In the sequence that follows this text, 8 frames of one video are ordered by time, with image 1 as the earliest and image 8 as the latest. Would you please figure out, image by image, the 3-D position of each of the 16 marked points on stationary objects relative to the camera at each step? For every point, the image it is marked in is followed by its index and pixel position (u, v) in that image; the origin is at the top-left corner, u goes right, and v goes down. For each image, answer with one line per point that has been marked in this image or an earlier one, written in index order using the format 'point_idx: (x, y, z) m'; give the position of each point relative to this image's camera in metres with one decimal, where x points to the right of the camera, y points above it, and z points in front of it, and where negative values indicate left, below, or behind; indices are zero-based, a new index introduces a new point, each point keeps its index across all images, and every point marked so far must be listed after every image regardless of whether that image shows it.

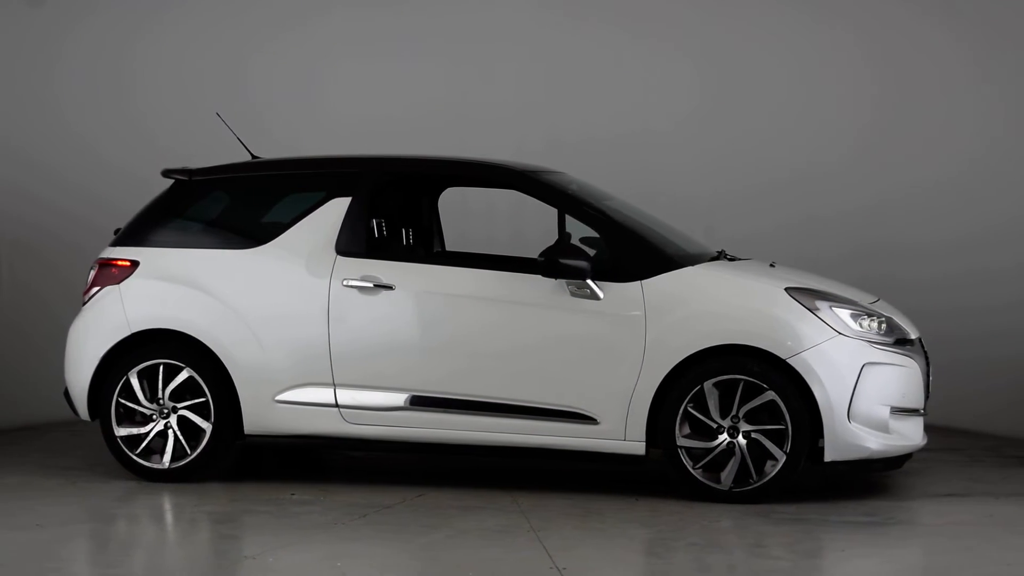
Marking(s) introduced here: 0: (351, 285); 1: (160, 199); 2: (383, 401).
0: (-0.7, 0.0, +4.9) m
1: (-1.7, +0.4, +5.5) m
2: (-0.5, -0.5, +4.9) m
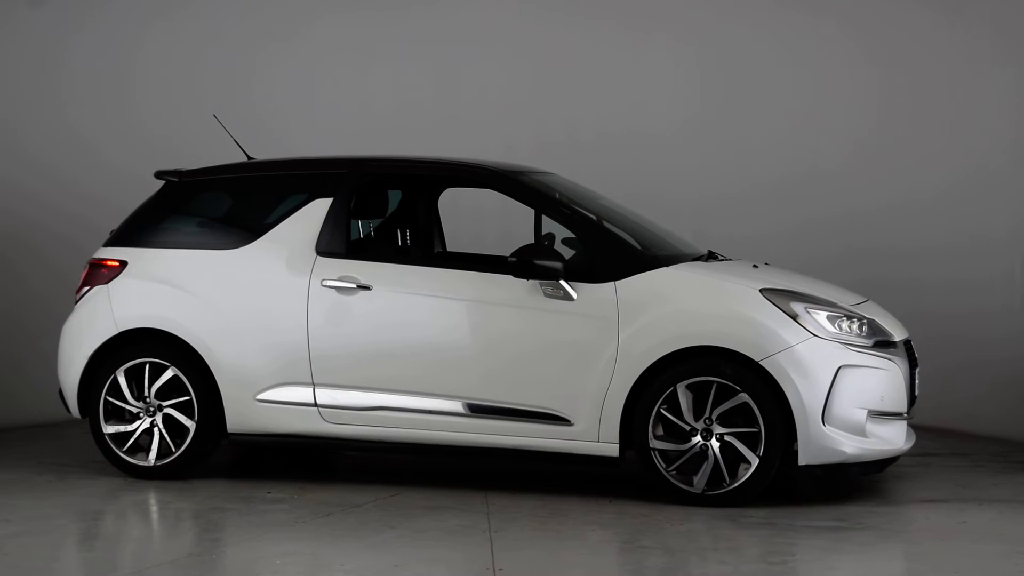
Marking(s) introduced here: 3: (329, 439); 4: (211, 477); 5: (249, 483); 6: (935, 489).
0: (-0.8, 0.0, +4.9) m
1: (-1.7, +0.4, +5.5) m
2: (-0.6, -0.5, +4.9) m
3: (-0.8, -0.7, +5.0) m
4: (-1.4, -0.9, +5.4) m
5: (-1.2, -0.9, +5.3) m
6: (+1.8, -0.8, +4.9) m
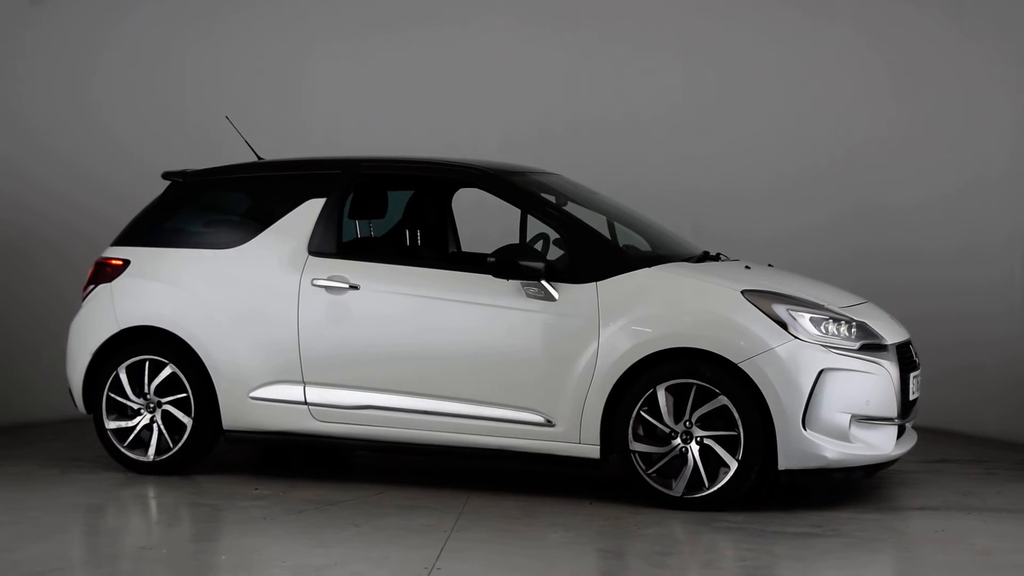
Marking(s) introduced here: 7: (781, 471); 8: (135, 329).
0: (-0.8, 0.0, +5.0) m
1: (-1.7, +0.4, +5.6) m
2: (-0.7, -0.5, +4.9) m
3: (-0.8, -0.7, +5.0) m
4: (-1.4, -0.9, +5.5) m
5: (-1.2, -0.9, +5.3) m
6: (+1.7, -0.9, +4.8) m
7: (+1.0, -0.7, +4.3) m
8: (-1.7, -0.2, +5.3) m
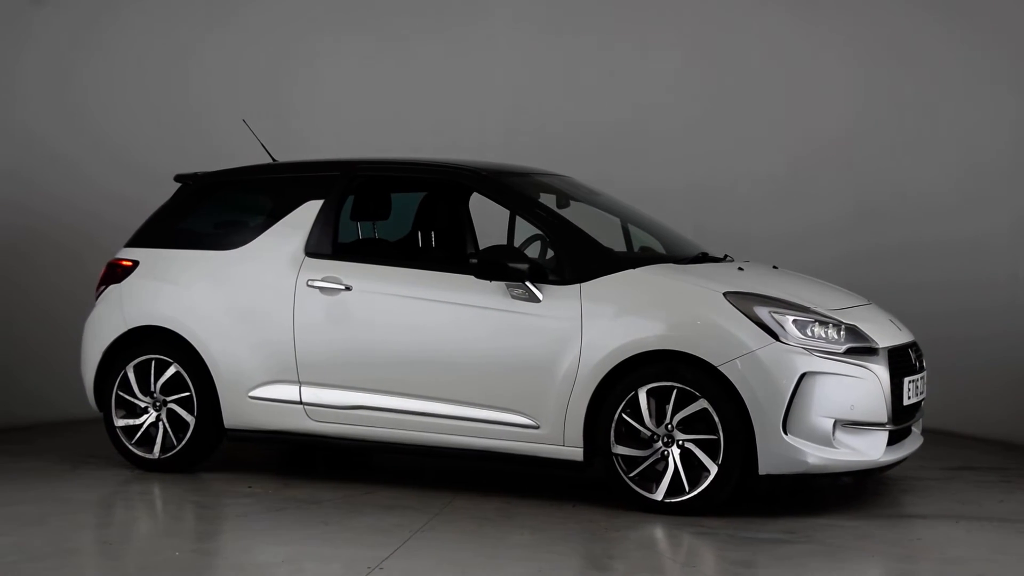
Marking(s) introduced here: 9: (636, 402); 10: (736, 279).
0: (-0.9, 0.0, +5.0) m
1: (-1.7, +0.4, +5.7) m
2: (-0.7, -0.5, +5.0) m
3: (-0.9, -0.7, +5.1) m
4: (-1.4, -0.9, +5.6) m
5: (-1.2, -0.9, +5.4) m
6: (+1.7, -0.9, +4.6) m
7: (+0.9, -0.7, +4.2) m
8: (-1.7, -0.2, +5.4) m
9: (+0.5, -0.4, +4.3) m
10: (+0.9, 0.0, +4.5) m
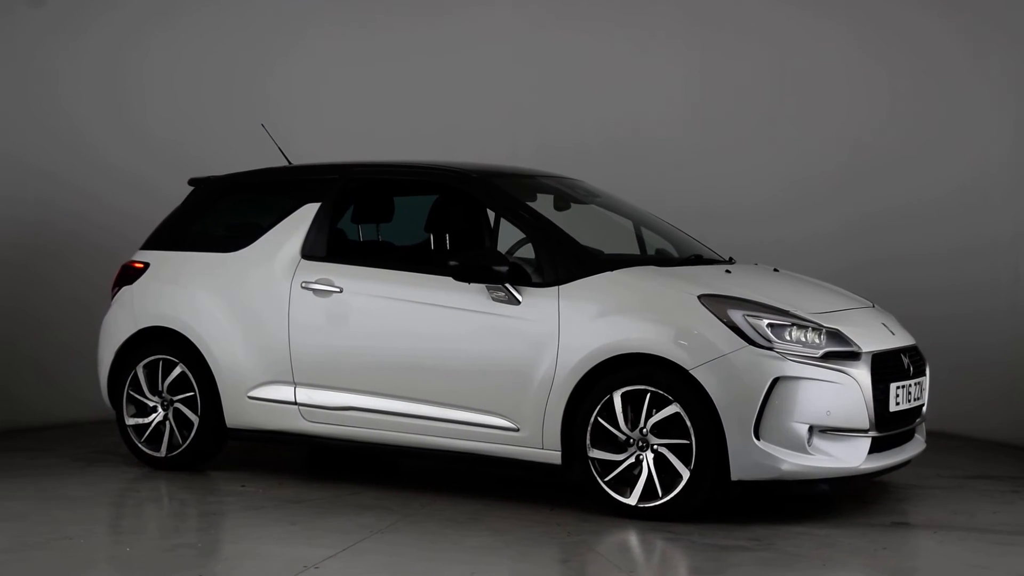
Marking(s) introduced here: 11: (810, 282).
0: (-0.9, 0.0, +5.1) m
1: (-1.7, +0.4, +5.9) m
2: (-0.8, -0.5, +5.0) m
3: (-0.9, -0.7, +5.2) m
4: (-1.4, -0.9, +5.7) m
5: (-1.2, -0.9, +5.5) m
6: (+1.6, -0.9, +4.5) m
7: (+0.8, -0.7, +4.1) m
8: (-1.7, -0.2, +5.6) m
9: (+0.4, -0.4, +4.3) m
10: (+0.8, 0.0, +4.4) m
11: (+1.3, 0.0, +5.0) m
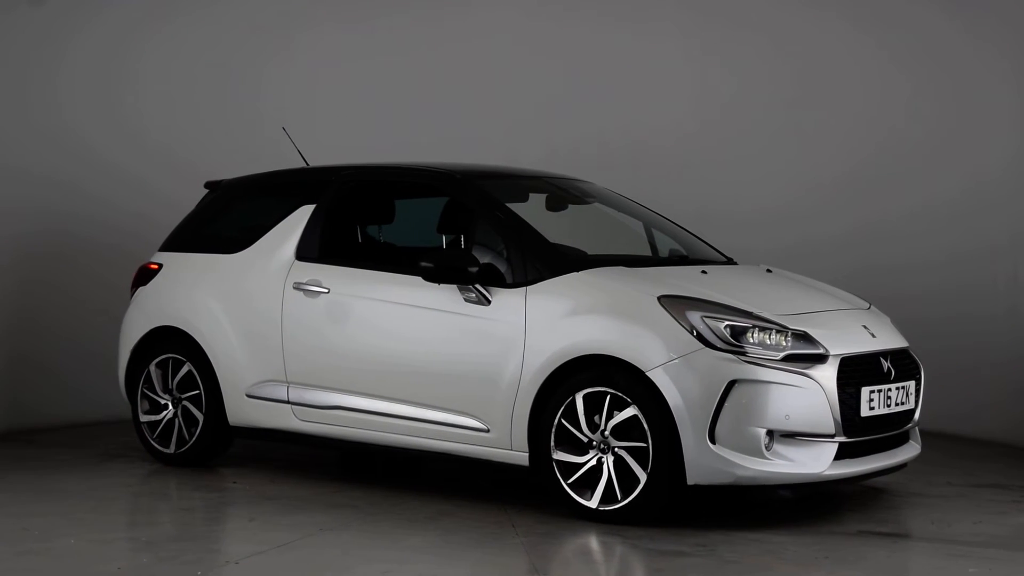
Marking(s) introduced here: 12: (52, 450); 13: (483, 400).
0: (-1.0, 0.0, +5.2) m
1: (-1.7, +0.4, +6.0) m
2: (-0.8, -0.5, +5.1) m
3: (-0.9, -0.7, +5.2) m
4: (-1.4, -0.9, +5.8) m
5: (-1.2, -0.9, +5.6) m
6: (+1.5, -0.9, +4.3) m
7: (+0.6, -0.7, +4.0) m
8: (-1.7, -0.2, +5.7) m
9: (+0.2, -0.4, +4.3) m
10: (+0.7, 0.0, +4.3) m
11: (+1.2, 0.0, +4.8) m
12: (-2.5, -0.9, +6.1) m
13: (-0.1, -0.4, +4.5) m
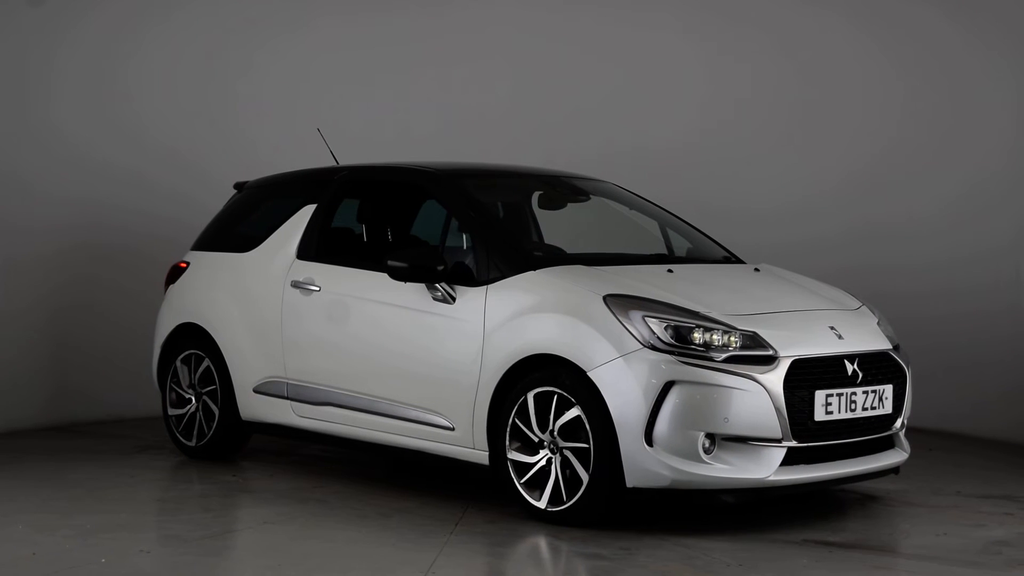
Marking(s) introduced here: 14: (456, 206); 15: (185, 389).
0: (-1.0, 0.0, +5.3) m
1: (-1.6, +0.4, +6.3) m
2: (-0.9, -0.5, +5.2) m
3: (-1.0, -0.7, +5.4) m
4: (-1.4, -0.9, +6.0) m
5: (-1.2, -0.9, +5.8) m
6: (+1.3, -0.9, +4.1) m
7: (+0.4, -0.7, +4.0) m
8: (-1.7, -0.2, +6.0) m
9: (+0.1, -0.4, +4.2) m
10: (+0.5, 0.0, +4.3) m
11: (+1.1, 0.0, +4.7) m
12: (-2.3, -0.9, +6.5) m
13: (-0.2, -0.4, +4.6) m
14: (-0.2, +0.4, +4.9) m
15: (-1.7, -0.5, +6.0) m
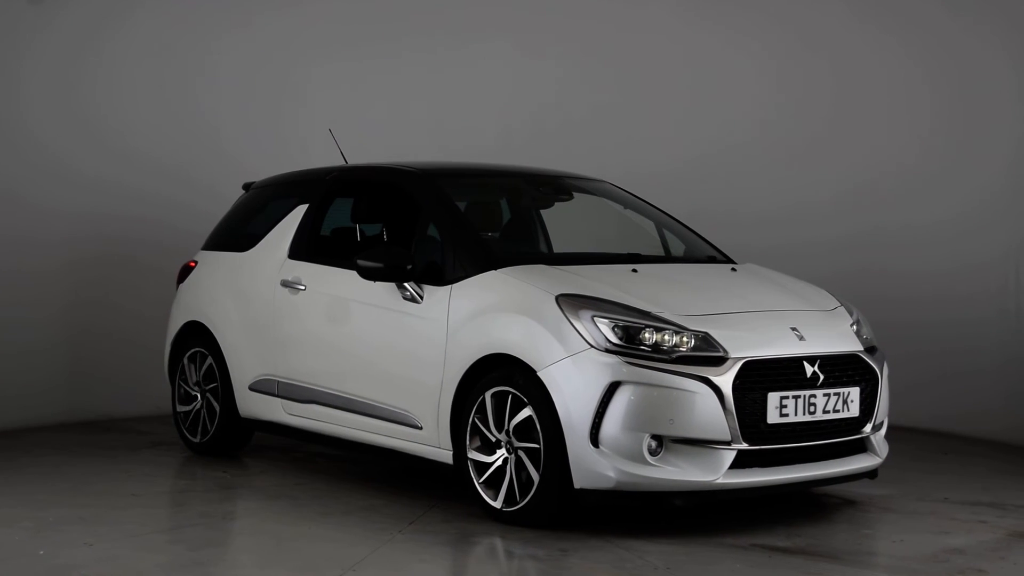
0: (-1.1, 0.0, +5.4) m
1: (-1.6, +0.4, +6.4) m
2: (-1.0, -0.5, +5.3) m
3: (-1.0, -0.7, +5.5) m
4: (-1.4, -0.9, +6.1) m
5: (-1.2, -0.9, +5.9) m
6: (+1.1, -0.9, +4.0) m
7: (+0.2, -0.7, +3.9) m
8: (-1.7, -0.2, +6.1) m
9: (-0.1, -0.4, +4.2) m
10: (+0.3, 0.0, +4.2) m
11: (+1.0, 0.0, +4.6) m
12: (-2.3, -0.9, +6.7) m
13: (-0.4, -0.4, +4.6) m
14: (-0.3, +0.4, +4.9) m
15: (-1.7, -0.5, +6.1) m
